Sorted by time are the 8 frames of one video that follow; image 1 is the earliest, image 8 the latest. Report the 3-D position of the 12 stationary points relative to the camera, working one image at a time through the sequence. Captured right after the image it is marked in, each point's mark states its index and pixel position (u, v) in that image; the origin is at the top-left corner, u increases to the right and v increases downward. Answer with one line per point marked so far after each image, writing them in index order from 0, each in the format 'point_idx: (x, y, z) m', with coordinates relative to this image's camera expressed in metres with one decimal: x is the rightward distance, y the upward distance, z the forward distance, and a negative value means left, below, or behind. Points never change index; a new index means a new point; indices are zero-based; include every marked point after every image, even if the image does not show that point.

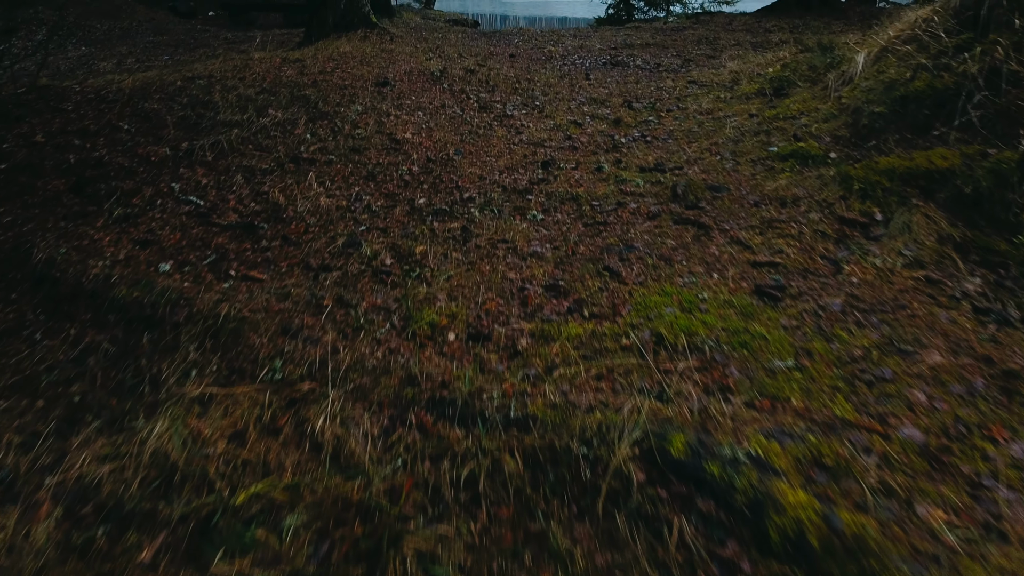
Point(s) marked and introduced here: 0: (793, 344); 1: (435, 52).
0: (+1.1, -0.2, +2.3) m
1: (-1.1, +3.3, +8.1) m
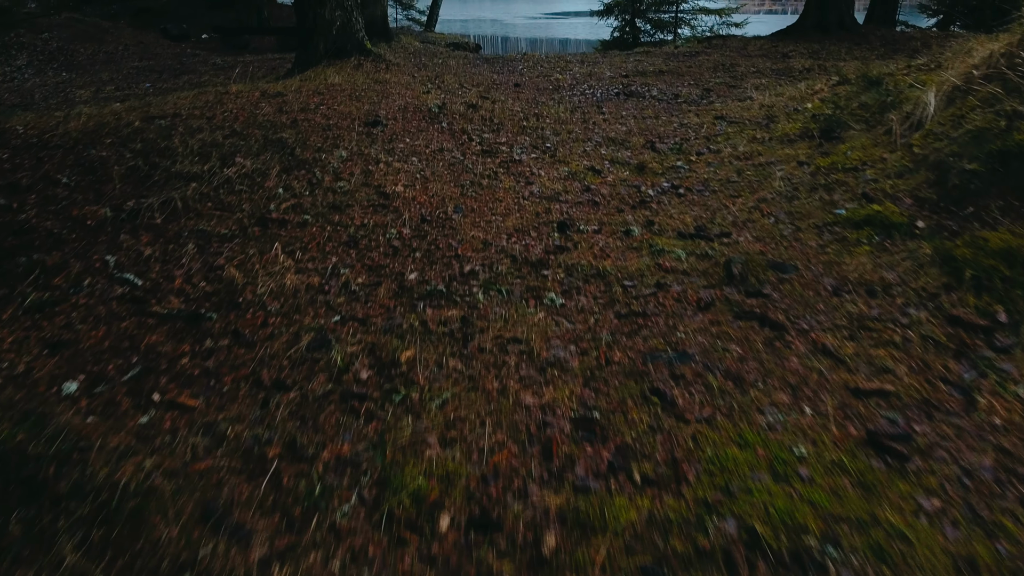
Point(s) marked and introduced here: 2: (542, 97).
0: (+1.2, -0.7, +1.6) m
1: (-1.0, +2.6, +7.5) m
2: (+0.4, +2.4, +7.4) m
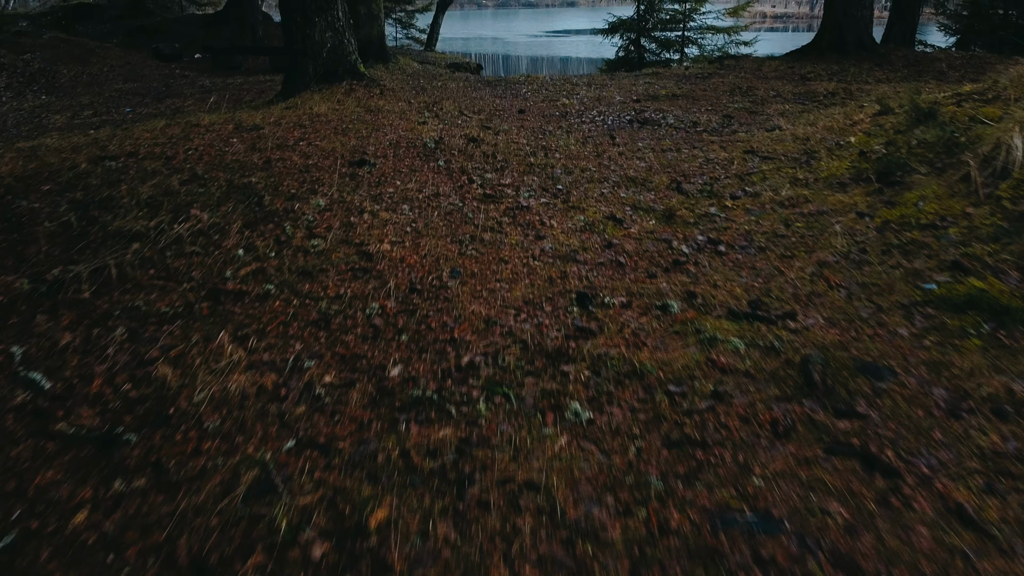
0: (+1.2, -1.1, +0.9) m
1: (-0.9, +2.1, +6.9) m
2: (+0.4, +1.9, +6.8) m
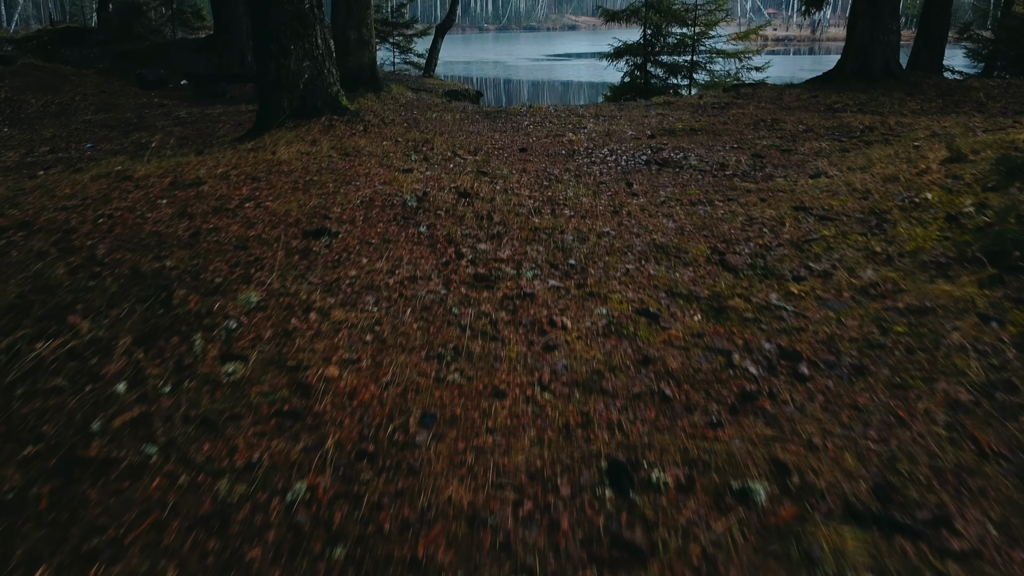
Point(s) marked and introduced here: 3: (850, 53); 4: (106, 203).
0: (+1.2, -1.6, -0.1) m
1: (-0.9, +1.4, +6.0) m
2: (+0.4, +1.2, +5.9) m
3: (+6.4, +4.5, +11.1) m
4: (-2.5, +0.5, +3.6) m
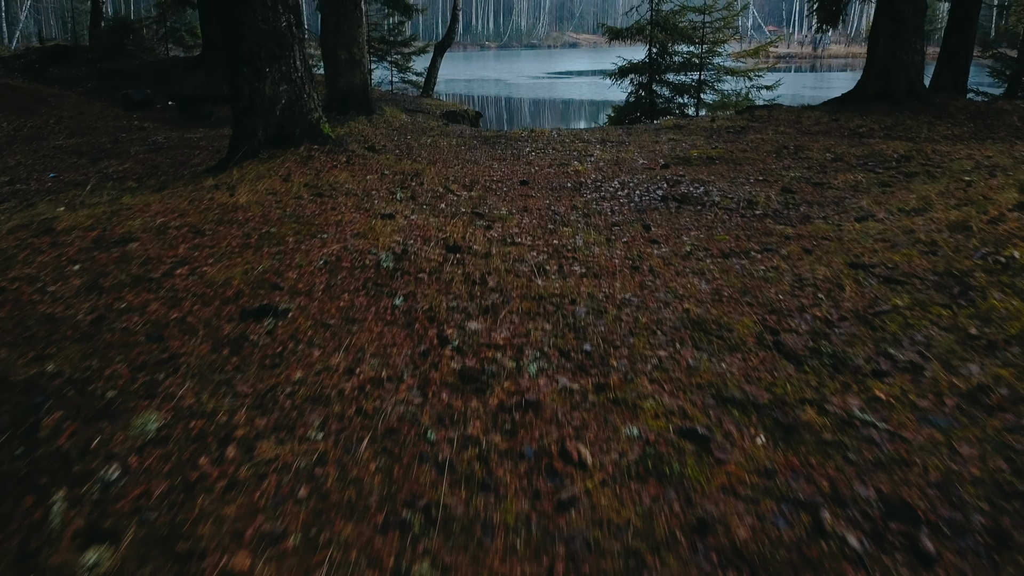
0: (+1.2, -1.9, -0.9) m
1: (-0.9, +0.9, +5.3) m
2: (+0.4, +0.7, +5.2) m
3: (+6.4, +3.9, +10.5) m
4: (-2.5, +0.1, +2.9) m
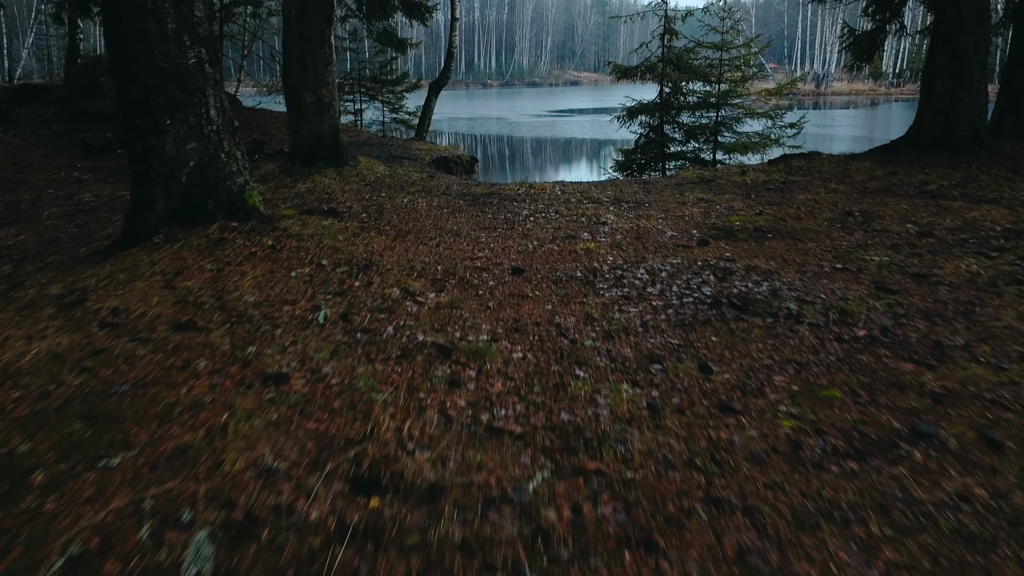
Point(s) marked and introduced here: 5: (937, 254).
0: (+1.1, -2.5, -2.6) m
1: (-1.0, 0.0, +3.7) m
2: (+0.3, -0.2, +3.6) m
3: (+6.4, +2.6, +9.0) m
4: (-2.6, -0.7, +1.2) m
5: (+3.5, +0.3, +4.8) m
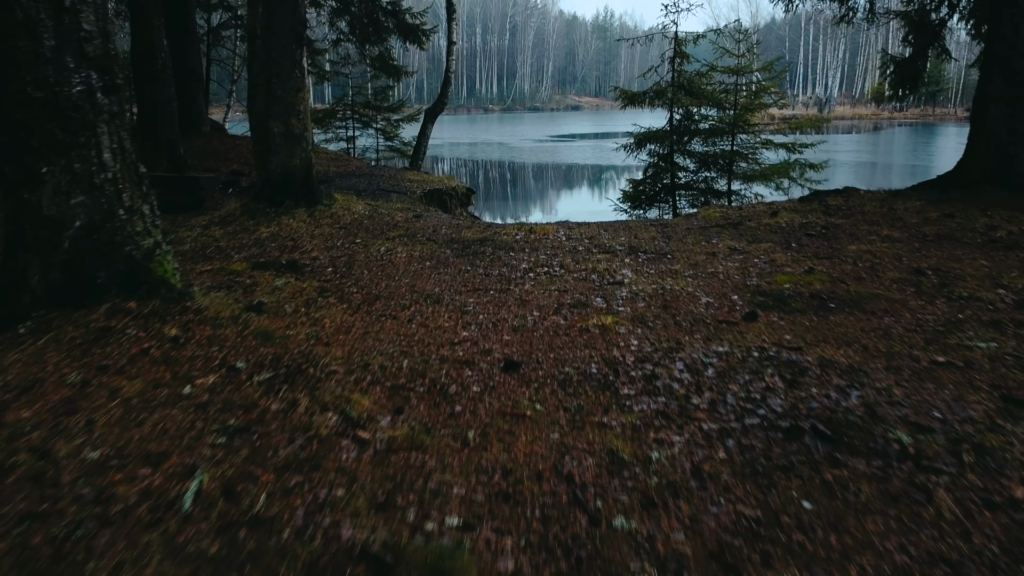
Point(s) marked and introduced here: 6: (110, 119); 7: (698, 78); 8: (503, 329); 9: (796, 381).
0: (+1.0, -2.8, -3.8) m
1: (-1.1, -0.5, +2.6) m
2: (+0.3, -0.7, +2.5) m
3: (+6.4, +1.9, +8.0) m
4: (-2.6, -1.1, +0.1) m
5: (+3.4, -0.3, +3.7) m
6: (-2.3, +1.0, +3.4) m
7: (+4.3, +4.8, +13.4) m
8: (0.0, -0.3, +4.0) m
9: (+1.5, -0.5, +3.1) m
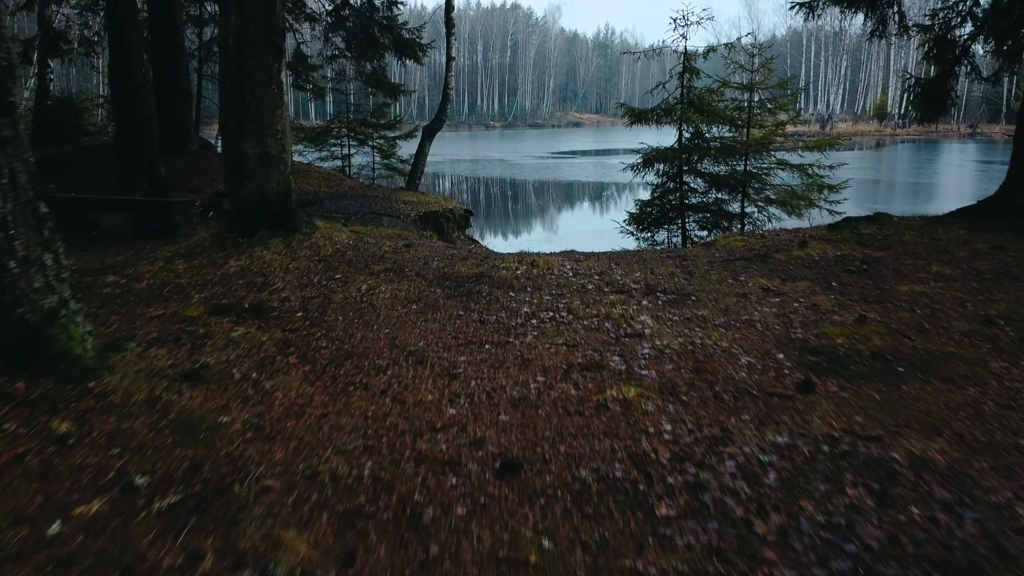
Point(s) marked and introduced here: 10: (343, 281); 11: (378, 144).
0: (+1.0, -3.0, -4.6) m
1: (-1.1, -0.8, +1.8) m
2: (+0.3, -1.1, +1.7) m
3: (+6.4, +1.4, +7.3) m
4: (-2.6, -1.4, -0.7) m
5: (+3.4, -0.7, +2.9) m
6: (-2.3, +0.6, +2.7) m
7: (+4.3, +4.2, +12.8) m
8: (0.0, -0.6, +3.2) m
9: (+1.5, -0.8, +2.4) m
10: (-1.6, +0.1, +5.5) m
11: (-4.1, +4.4, +17.9) m
